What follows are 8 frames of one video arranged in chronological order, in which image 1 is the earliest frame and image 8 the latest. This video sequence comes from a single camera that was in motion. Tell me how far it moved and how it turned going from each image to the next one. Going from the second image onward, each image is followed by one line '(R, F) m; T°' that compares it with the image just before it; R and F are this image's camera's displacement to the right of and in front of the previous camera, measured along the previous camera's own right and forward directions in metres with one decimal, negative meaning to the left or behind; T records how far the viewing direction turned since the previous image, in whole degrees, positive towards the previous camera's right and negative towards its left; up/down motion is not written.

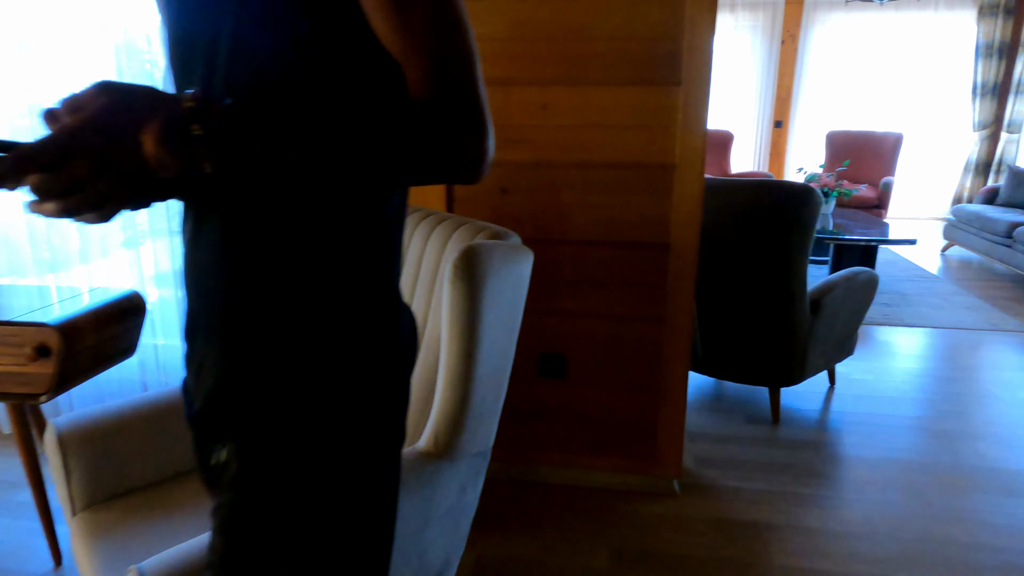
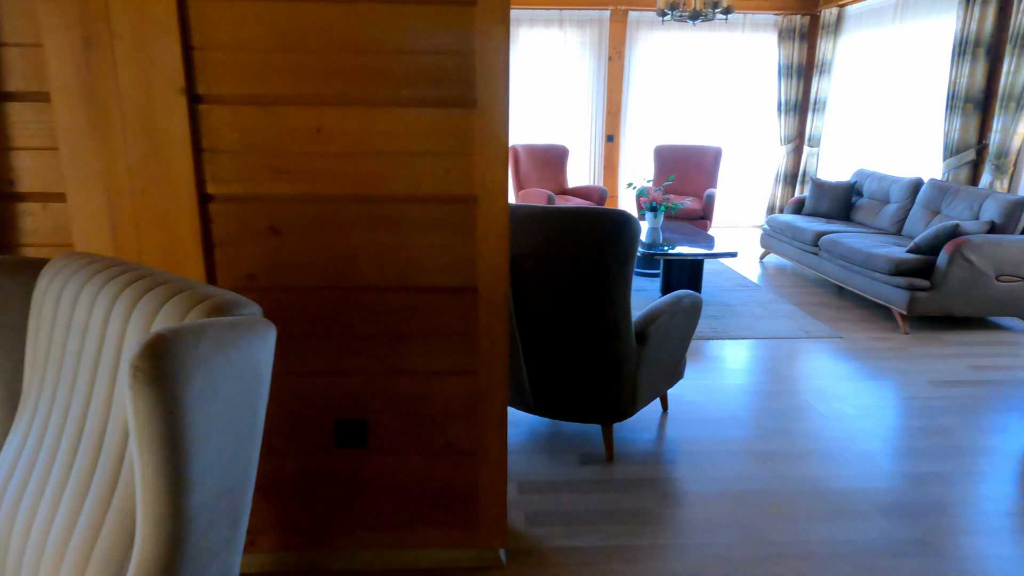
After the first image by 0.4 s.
(+0.2, +0.2) m; +12°
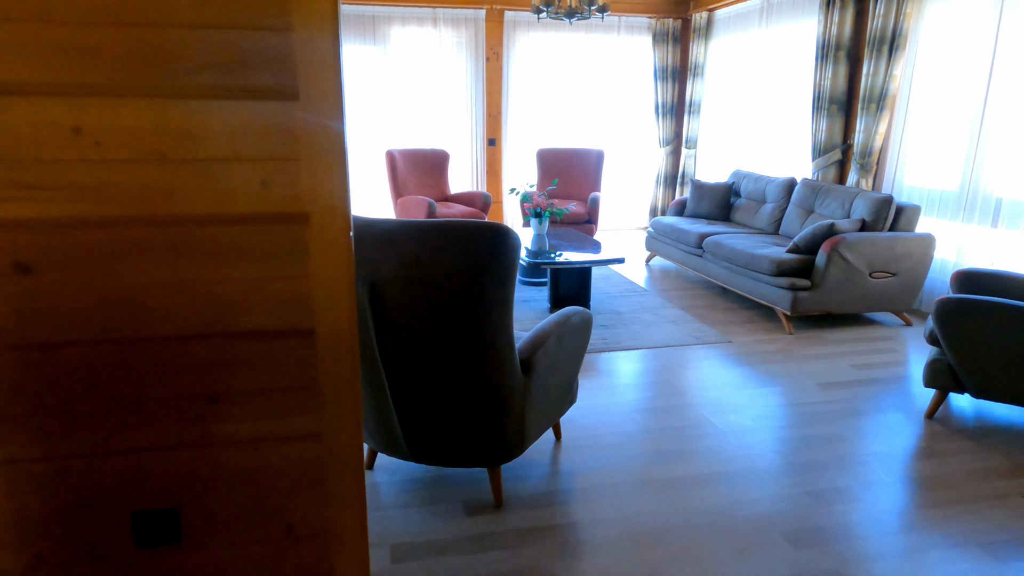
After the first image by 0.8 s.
(+0.1, +0.3) m; +9°
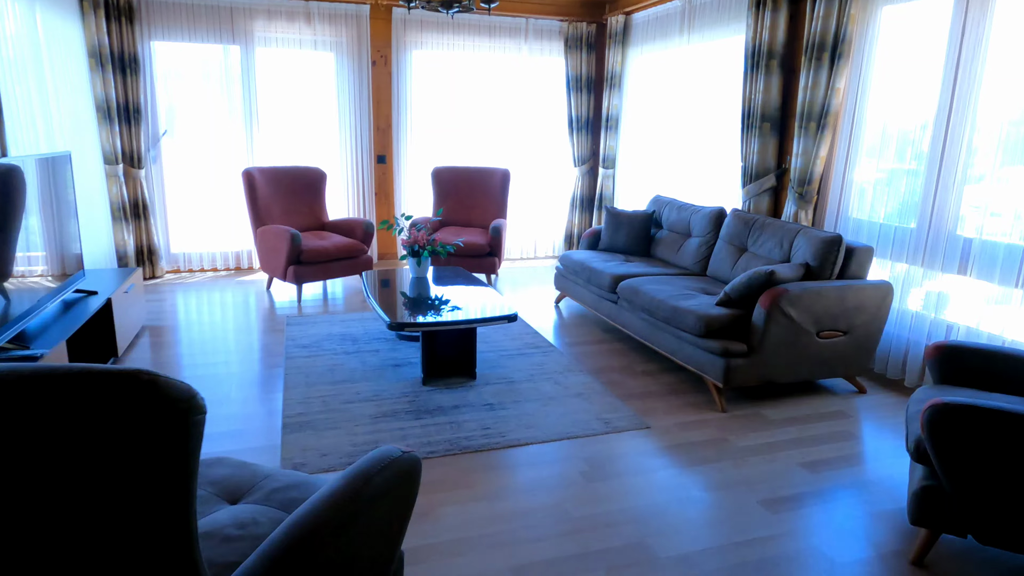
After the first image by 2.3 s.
(+0.3, +0.9) m; +6°
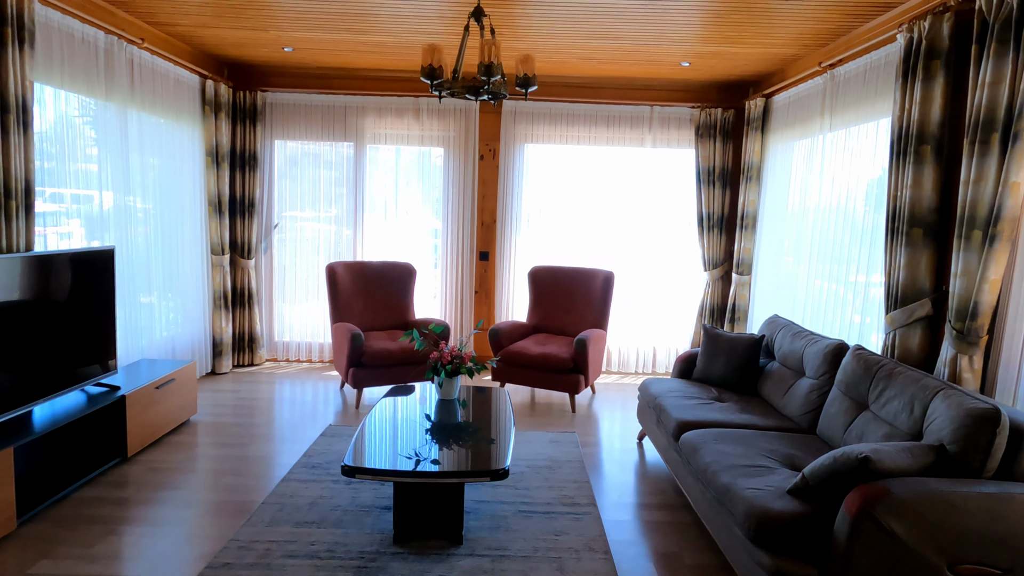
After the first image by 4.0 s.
(+0.7, +0.7) m; -18°
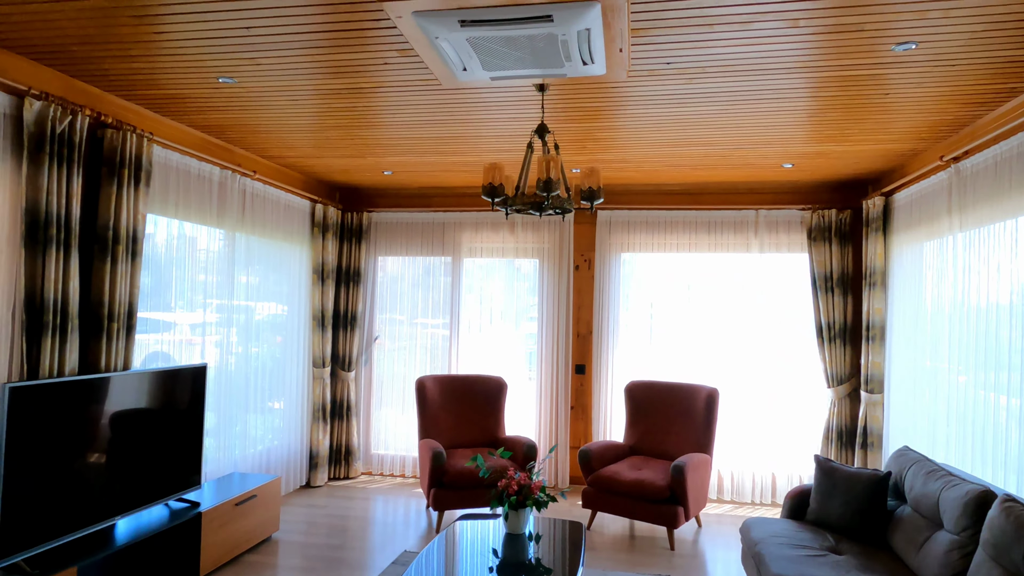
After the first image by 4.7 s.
(+0.3, +0.2) m; -11°
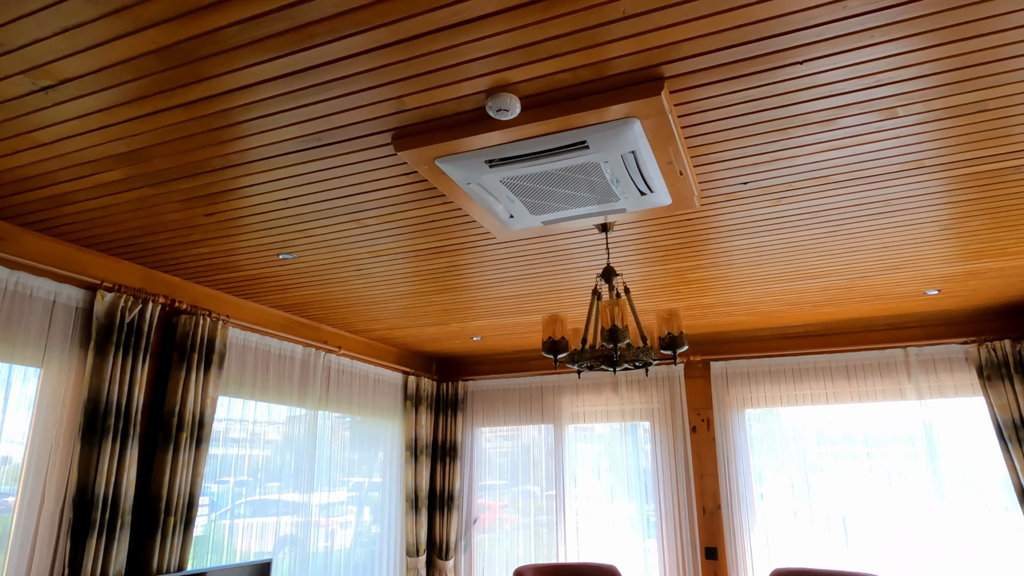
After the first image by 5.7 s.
(+0.2, +0.4) m; -11°
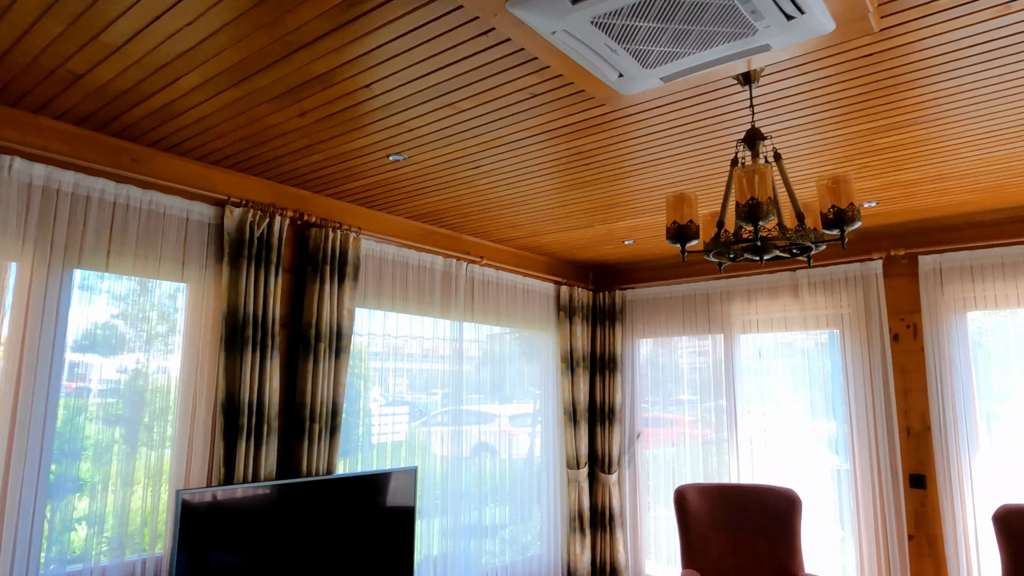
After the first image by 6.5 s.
(+0.2, +0.4) m; -16°
